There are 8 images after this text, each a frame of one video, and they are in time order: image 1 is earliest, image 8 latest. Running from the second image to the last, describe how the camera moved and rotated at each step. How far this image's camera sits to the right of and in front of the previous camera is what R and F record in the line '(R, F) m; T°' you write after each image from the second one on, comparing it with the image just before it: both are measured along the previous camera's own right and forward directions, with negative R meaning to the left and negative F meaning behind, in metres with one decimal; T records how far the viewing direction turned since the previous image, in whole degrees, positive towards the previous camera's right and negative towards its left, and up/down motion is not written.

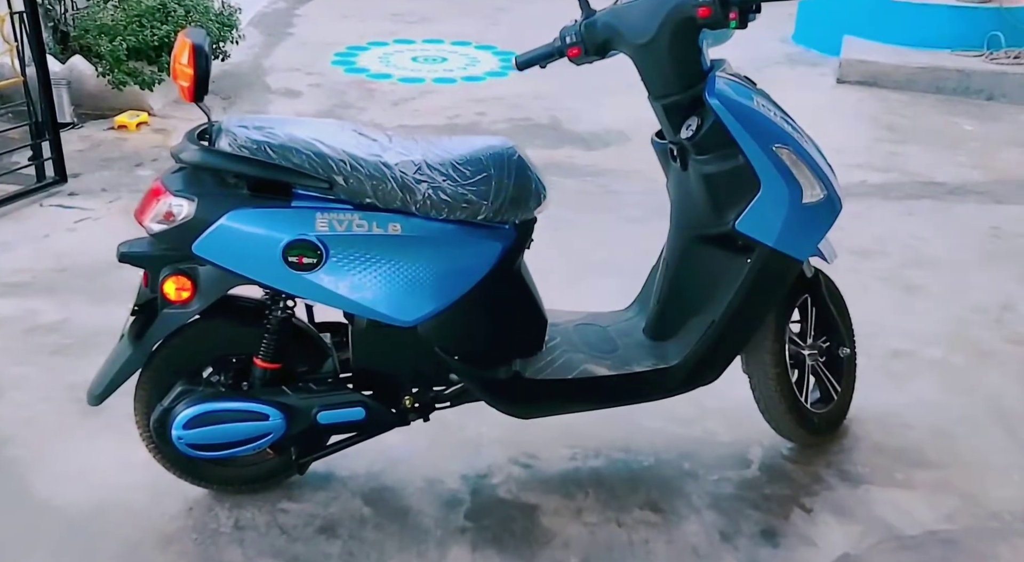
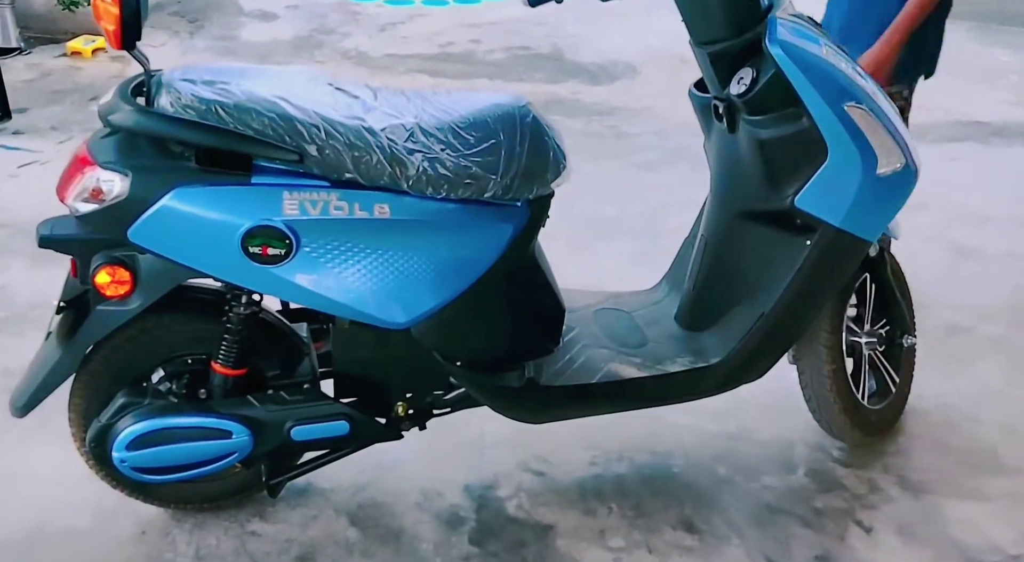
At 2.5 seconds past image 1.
(0.0, +0.4) m; +1°
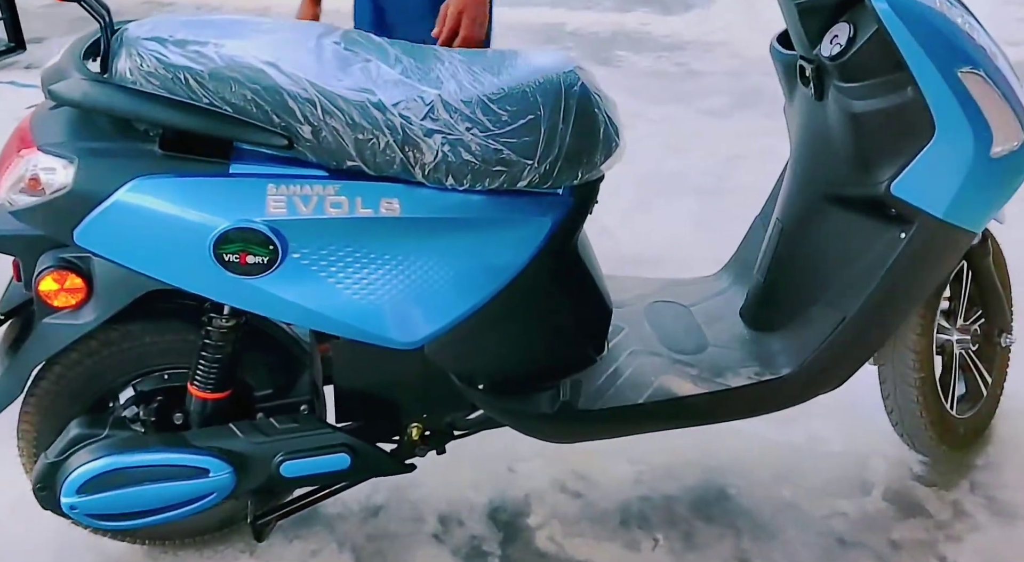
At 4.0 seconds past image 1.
(0.0, +0.4) m; 0°
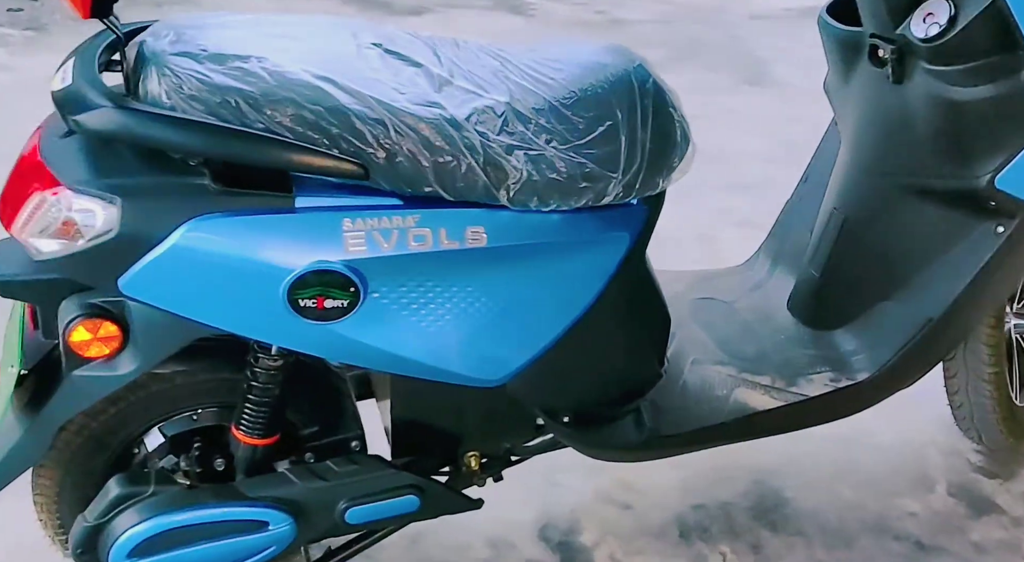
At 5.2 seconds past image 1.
(-0.2, +0.2) m; +3°
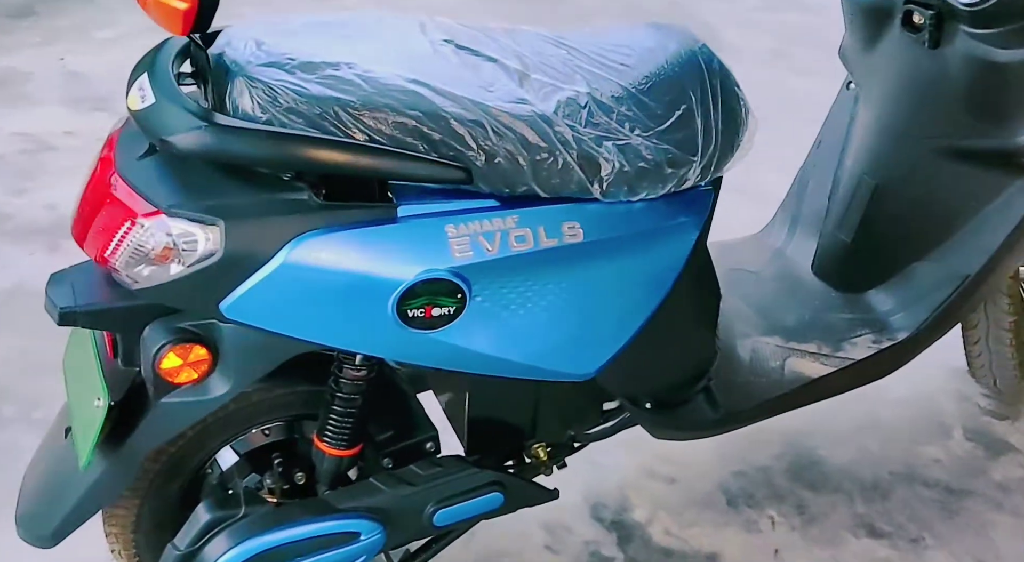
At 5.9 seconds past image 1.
(-0.2, 0.0) m; +6°
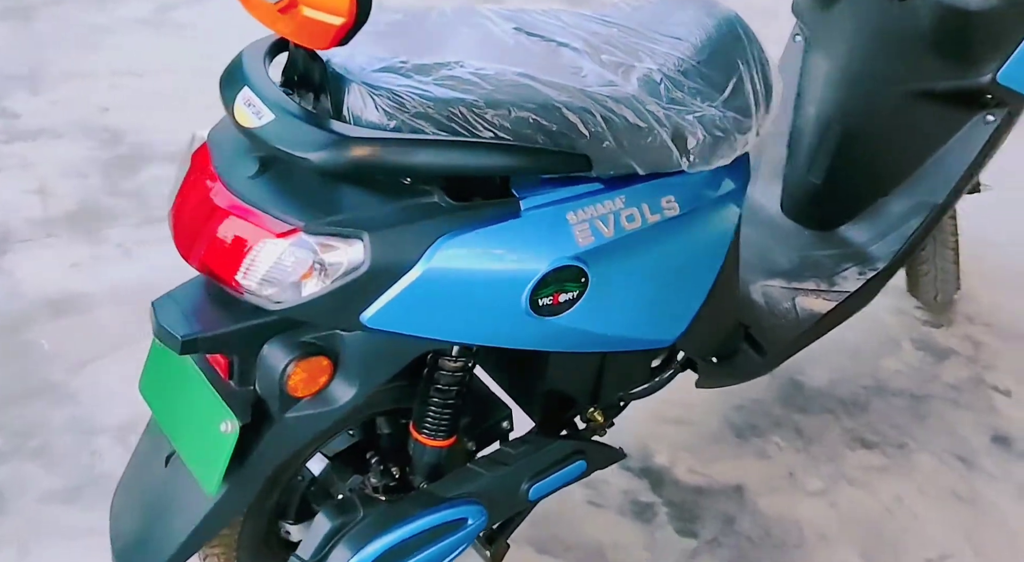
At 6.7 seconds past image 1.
(-0.4, 0.0) m; +12°
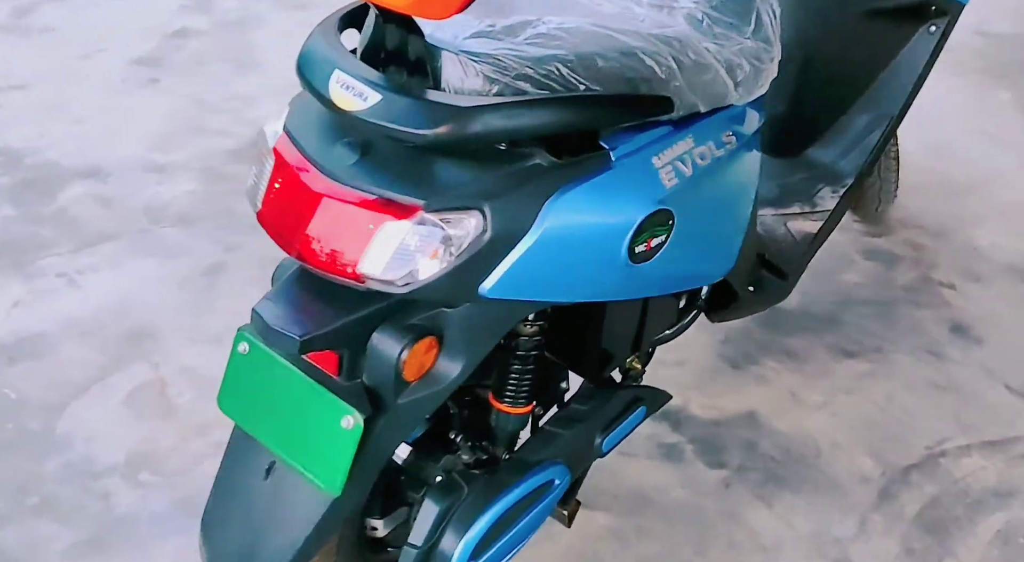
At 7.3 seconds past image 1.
(-0.3, 0.0) m; +9°
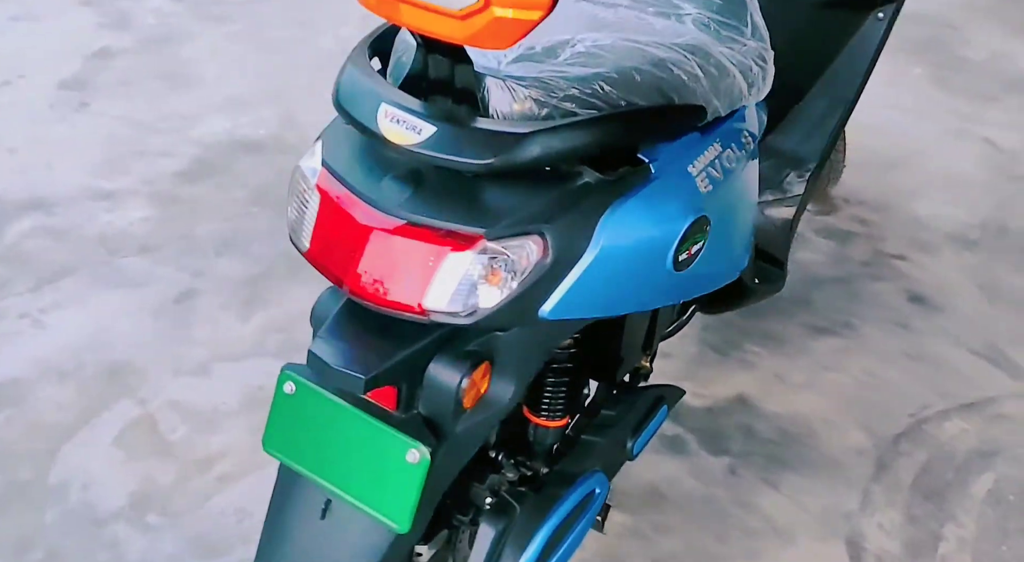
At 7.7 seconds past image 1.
(-0.2, 0.0) m; +6°
